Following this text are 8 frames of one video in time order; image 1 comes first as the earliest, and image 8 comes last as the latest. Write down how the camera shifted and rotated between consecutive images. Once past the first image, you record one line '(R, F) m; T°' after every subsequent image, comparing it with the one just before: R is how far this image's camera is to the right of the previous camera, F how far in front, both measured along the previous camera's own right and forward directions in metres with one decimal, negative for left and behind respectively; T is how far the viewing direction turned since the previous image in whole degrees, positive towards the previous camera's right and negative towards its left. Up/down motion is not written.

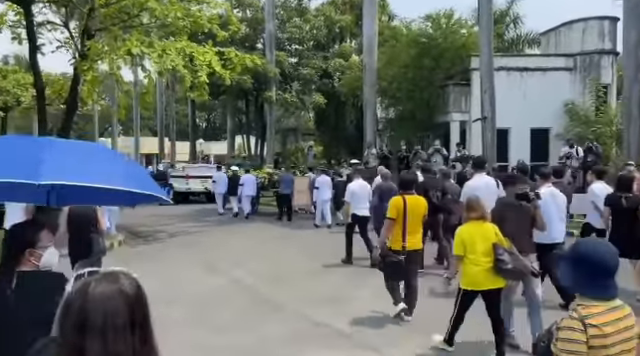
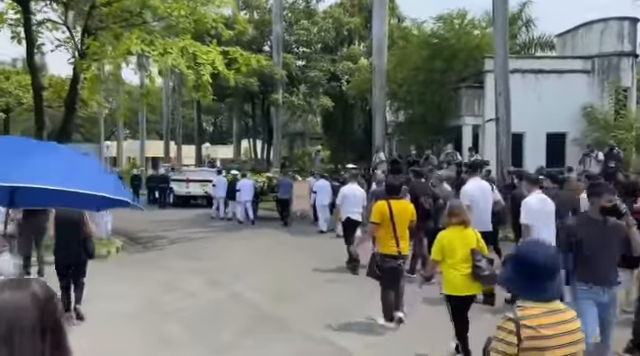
(0.0, +0.8) m; -1°
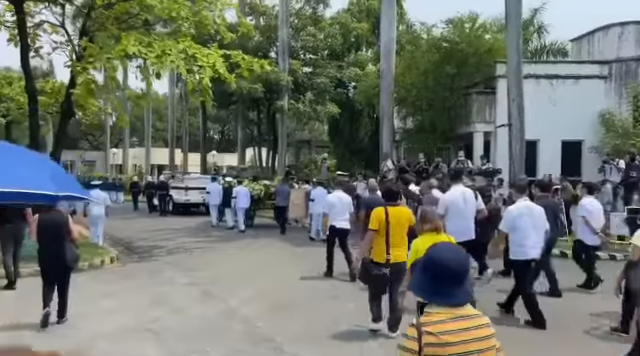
(+0.1, +0.8) m; -1°
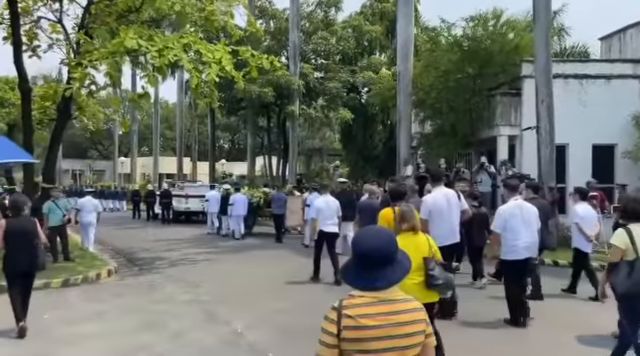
(-0.1, +1.3) m; -1°
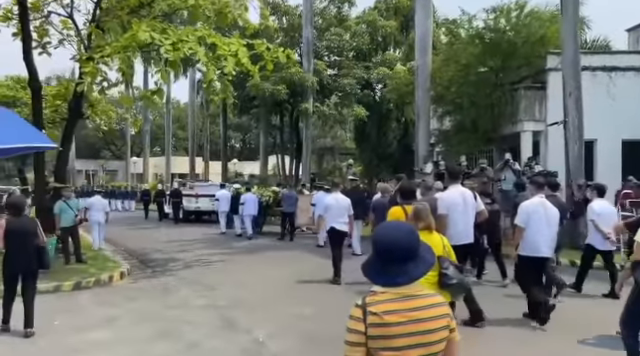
(-0.2, +0.6) m; -1°
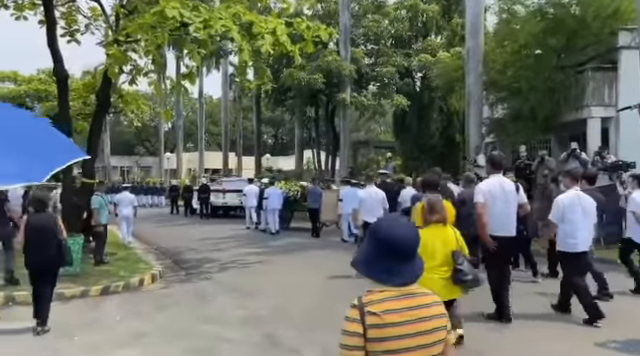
(-0.4, +1.5) m; -3°
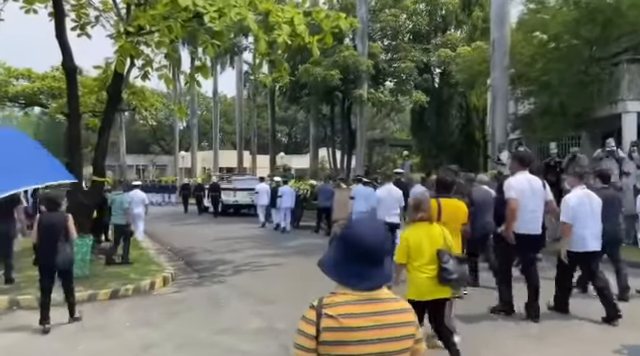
(-0.1, +0.8) m; -1°
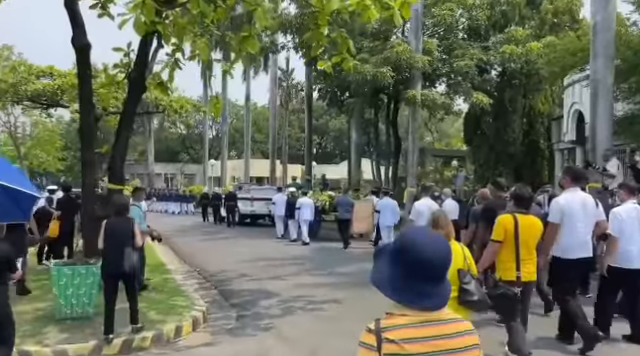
(-0.8, +3.3) m; -2°
